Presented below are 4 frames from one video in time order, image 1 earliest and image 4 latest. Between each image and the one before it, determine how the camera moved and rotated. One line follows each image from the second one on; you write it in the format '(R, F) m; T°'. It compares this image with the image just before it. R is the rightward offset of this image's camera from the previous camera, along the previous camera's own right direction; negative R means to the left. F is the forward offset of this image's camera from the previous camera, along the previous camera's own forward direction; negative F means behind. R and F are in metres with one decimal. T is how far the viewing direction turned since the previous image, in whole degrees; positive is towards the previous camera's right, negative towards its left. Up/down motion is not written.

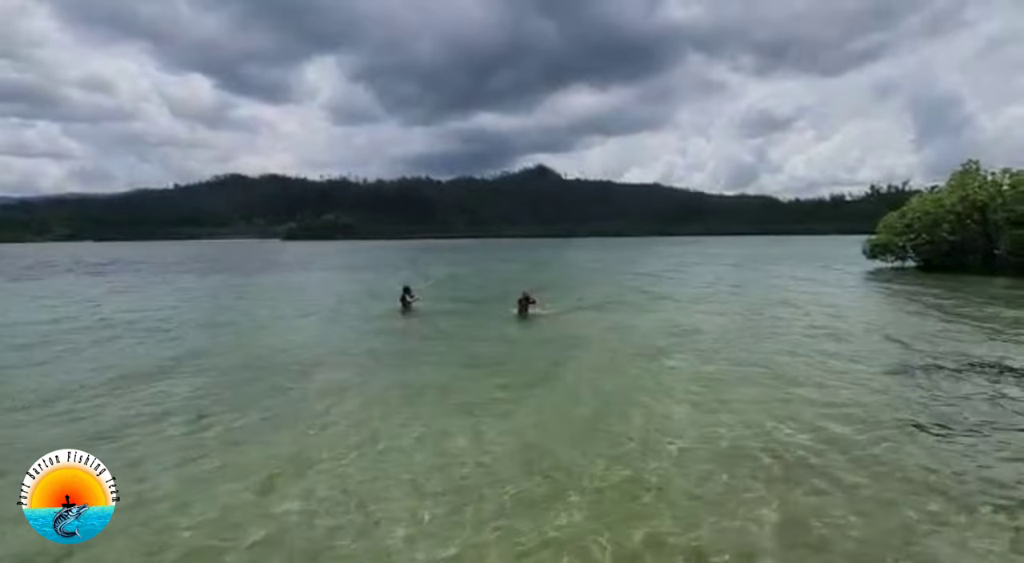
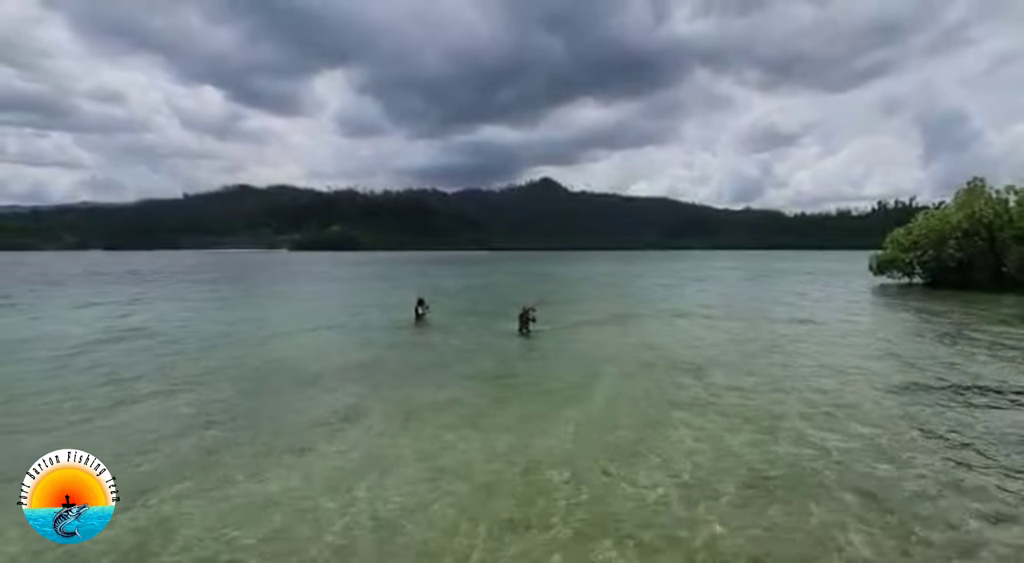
(-0.4, -0.4) m; 0°
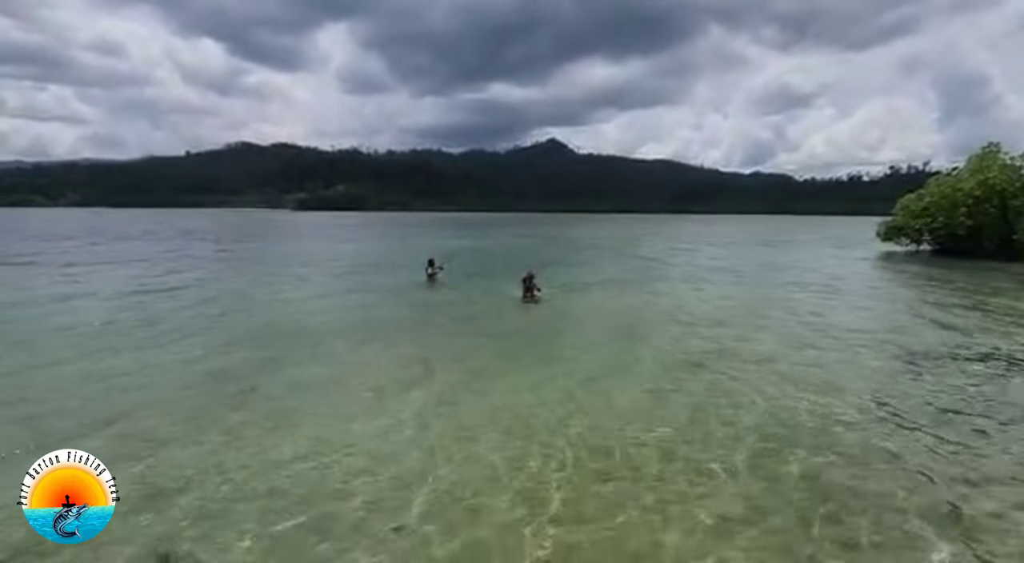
(-1.5, +1.2) m; 0°
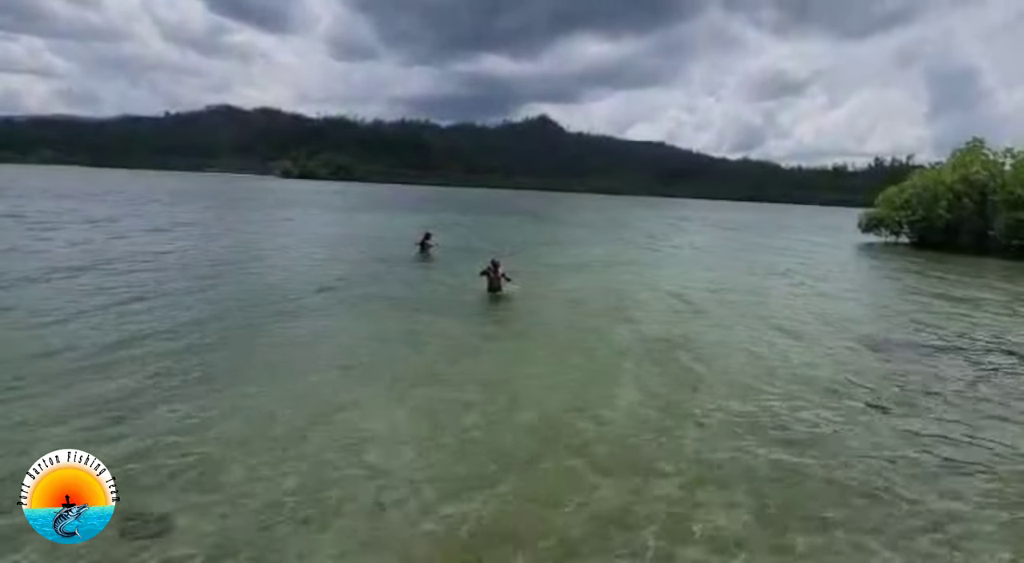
(-0.7, -2.5) m; +2°
